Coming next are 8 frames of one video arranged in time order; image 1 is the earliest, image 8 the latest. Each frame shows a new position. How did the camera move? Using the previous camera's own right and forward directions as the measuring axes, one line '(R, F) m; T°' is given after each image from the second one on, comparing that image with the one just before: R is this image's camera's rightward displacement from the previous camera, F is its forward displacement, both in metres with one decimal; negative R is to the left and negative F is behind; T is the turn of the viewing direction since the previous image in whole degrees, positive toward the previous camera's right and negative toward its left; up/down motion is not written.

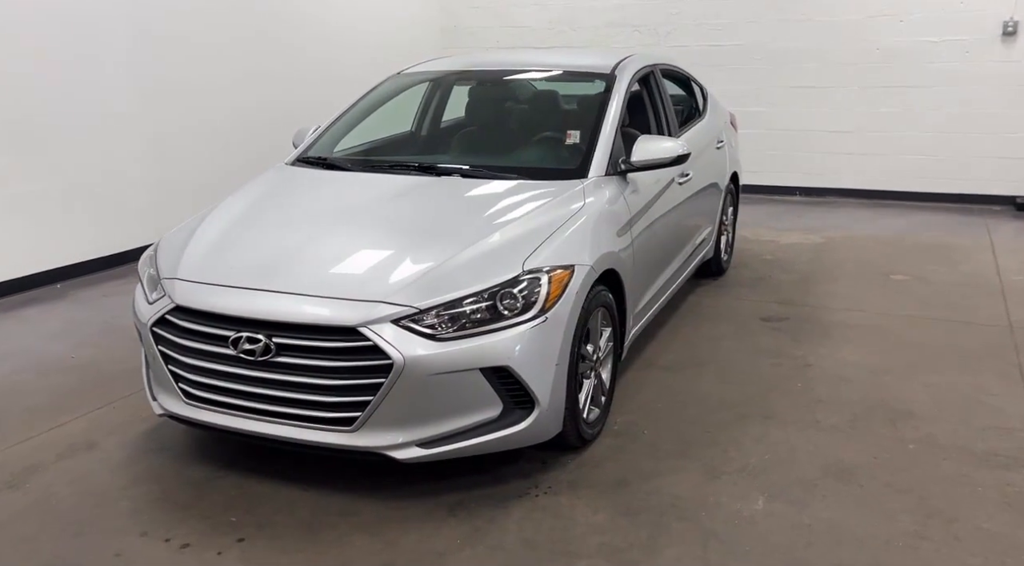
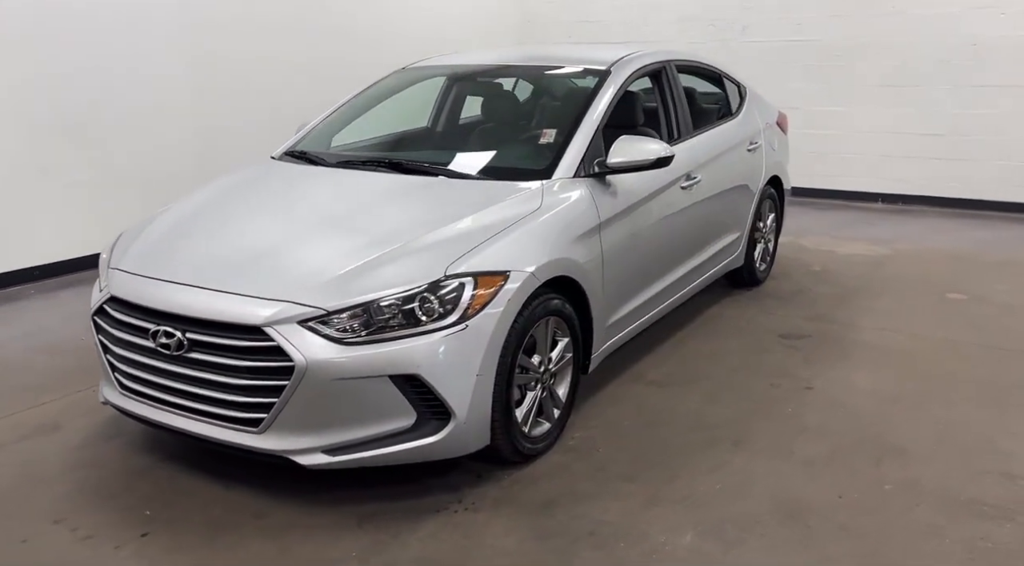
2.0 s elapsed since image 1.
(+0.6, +0.2) m; -8°
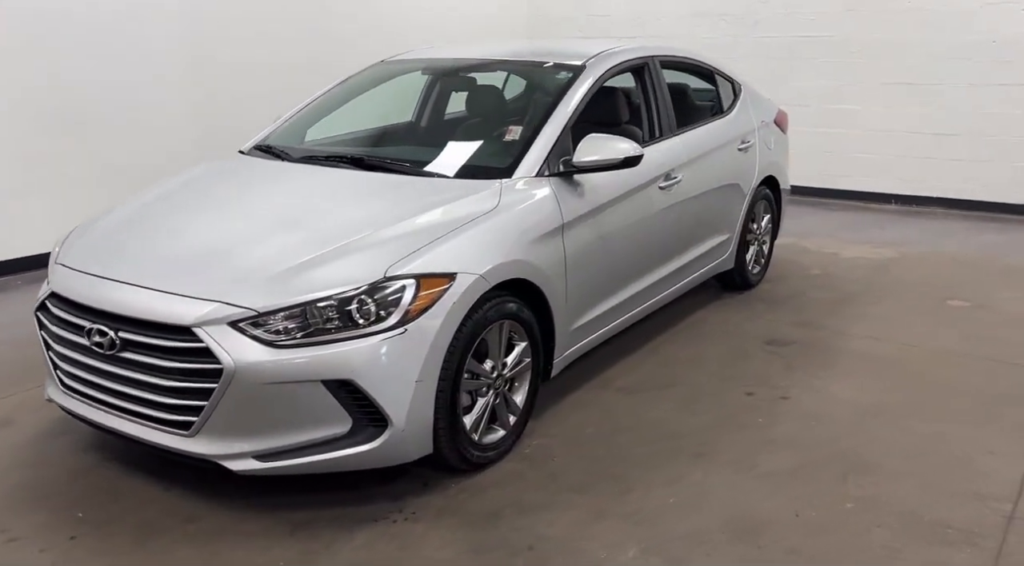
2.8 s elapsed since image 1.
(+0.2, +0.1) m; -2°
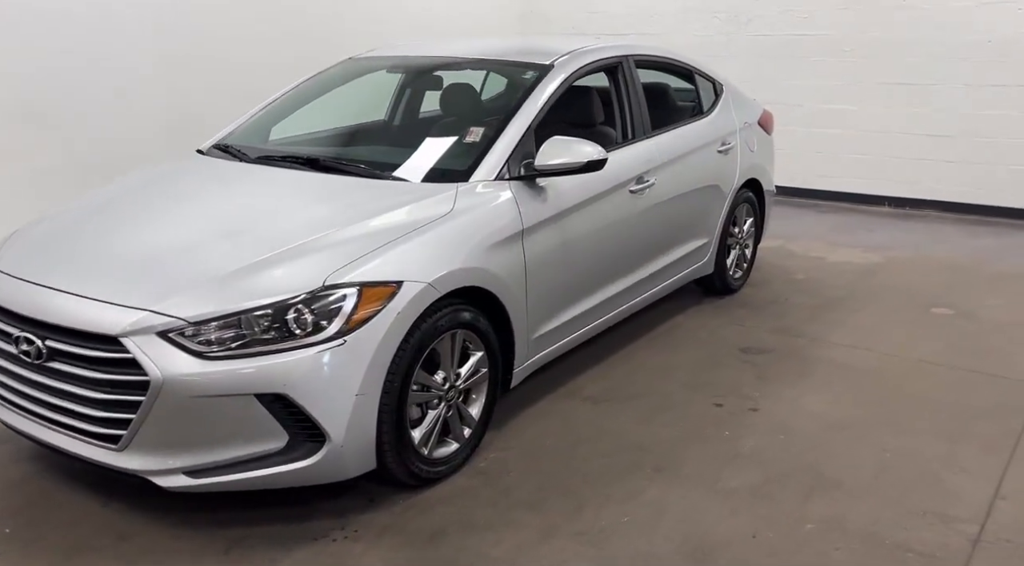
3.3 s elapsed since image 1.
(+0.2, +0.1) m; 0°
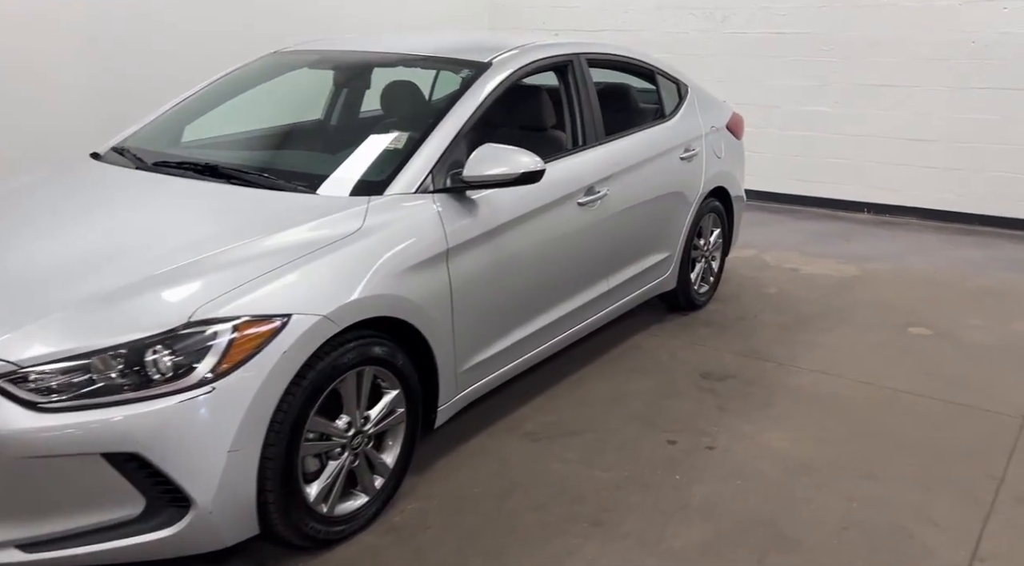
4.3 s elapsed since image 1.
(+0.2, +0.3) m; +1°
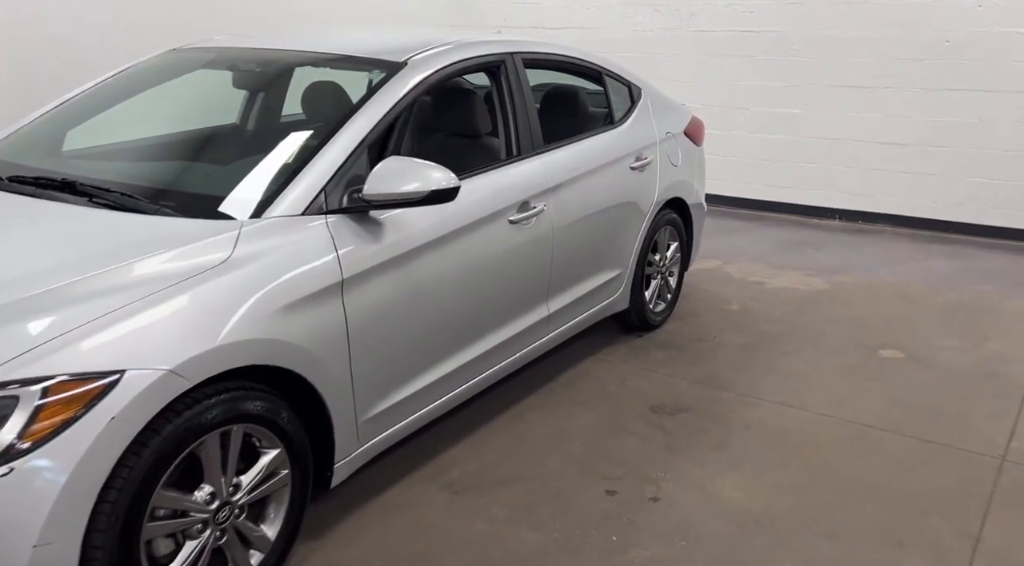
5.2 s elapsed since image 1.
(+0.2, +0.4) m; +1°
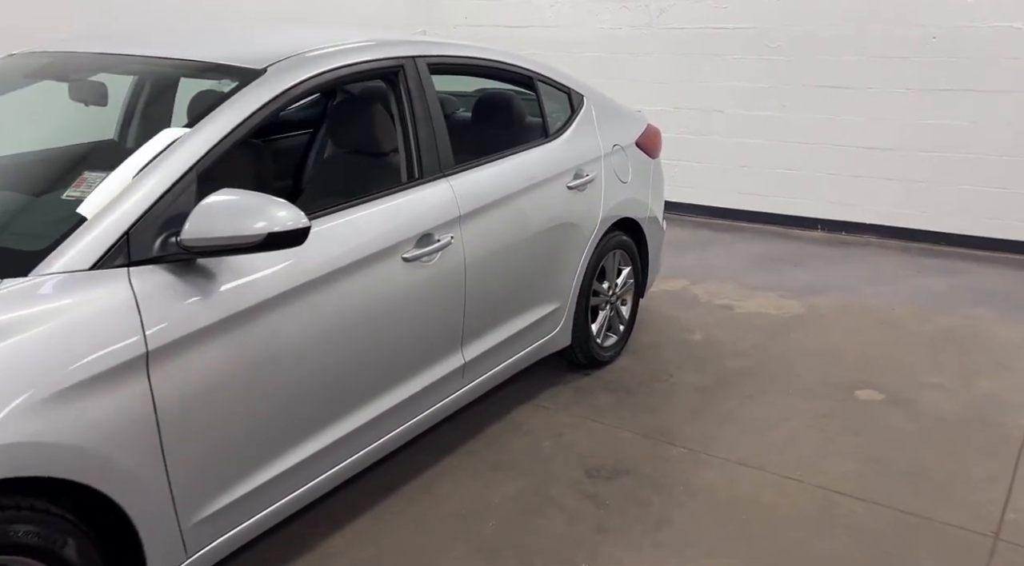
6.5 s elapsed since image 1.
(+0.3, +0.5) m; 0°
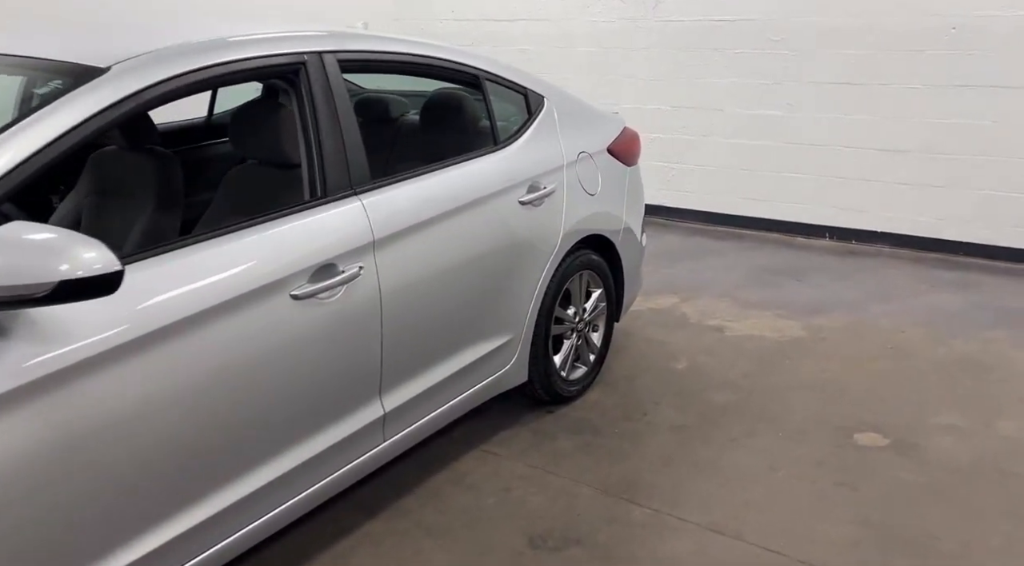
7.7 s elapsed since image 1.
(+0.2, +0.4) m; -1°
